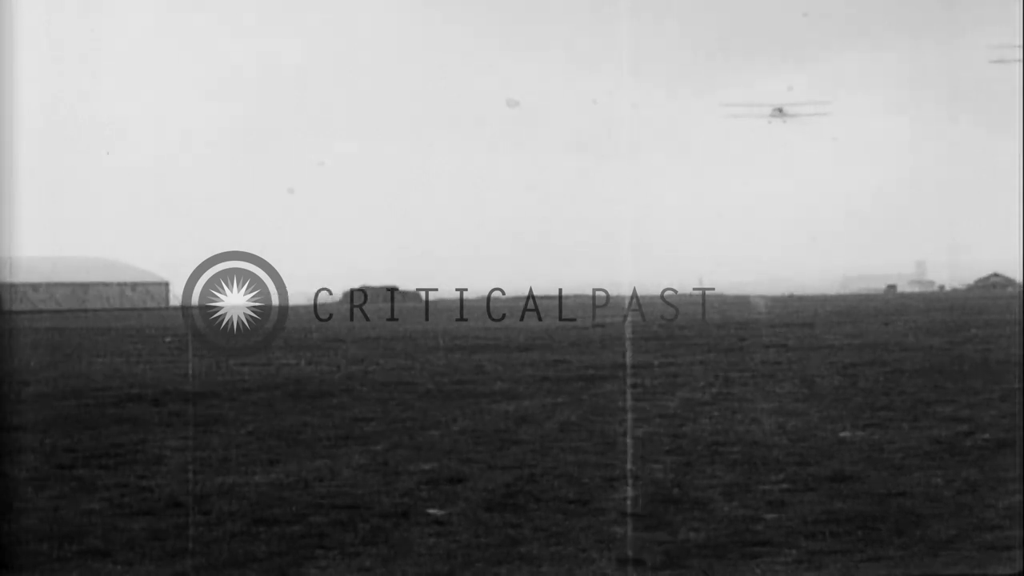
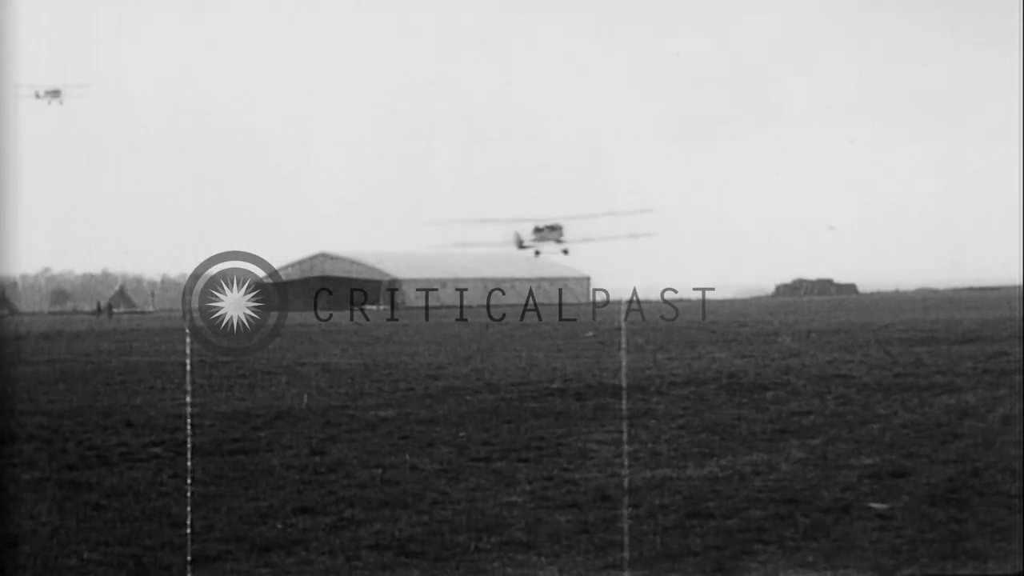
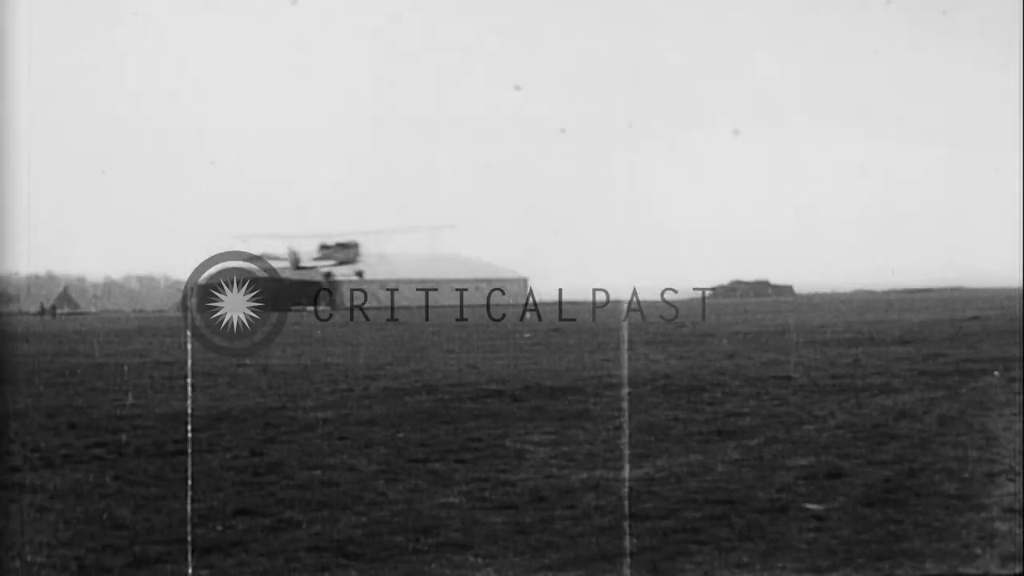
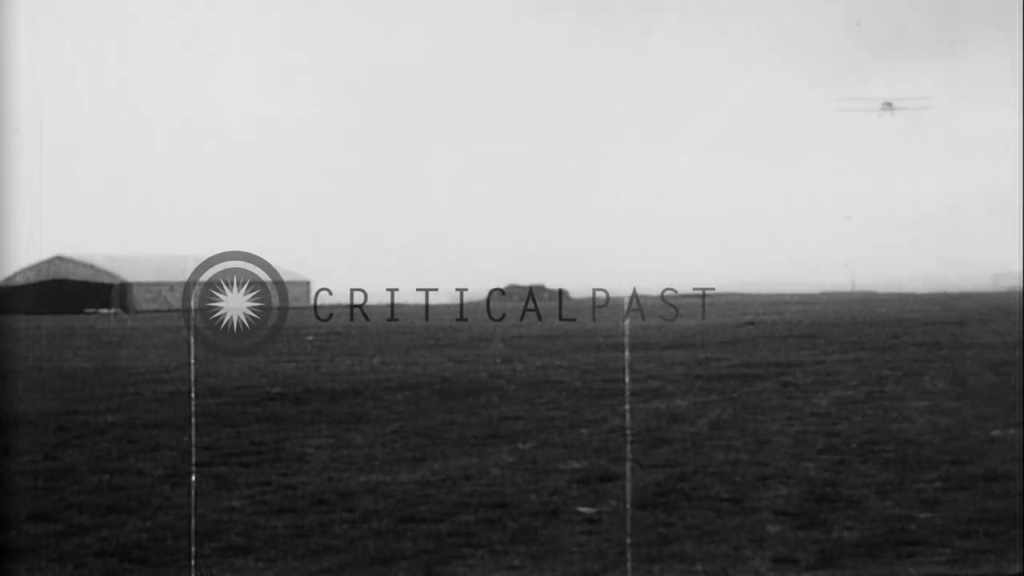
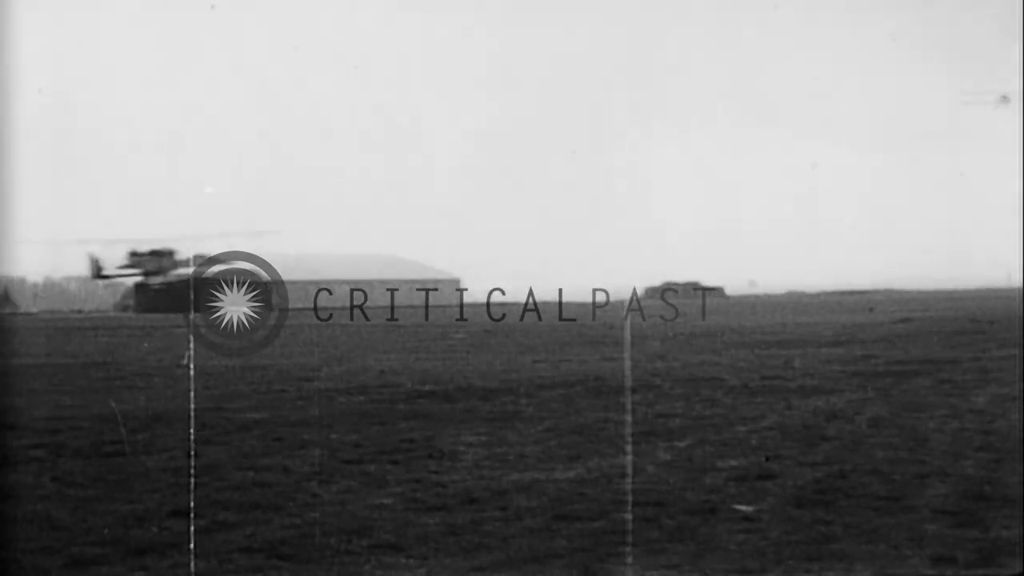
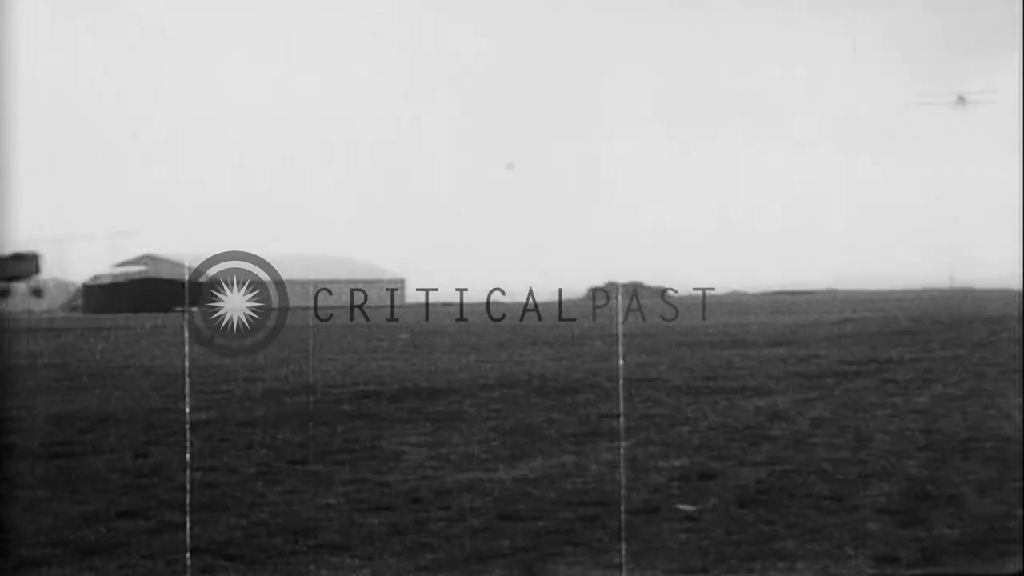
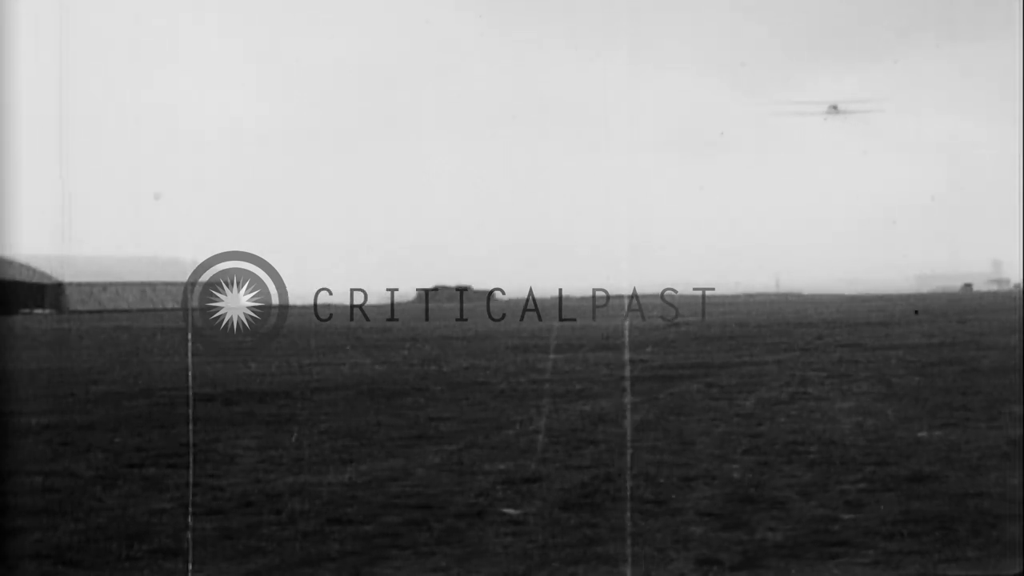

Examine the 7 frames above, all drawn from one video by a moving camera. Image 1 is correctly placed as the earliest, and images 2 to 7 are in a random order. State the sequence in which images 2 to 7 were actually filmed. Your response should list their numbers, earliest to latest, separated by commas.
7, 4, 6, 5, 3, 2
